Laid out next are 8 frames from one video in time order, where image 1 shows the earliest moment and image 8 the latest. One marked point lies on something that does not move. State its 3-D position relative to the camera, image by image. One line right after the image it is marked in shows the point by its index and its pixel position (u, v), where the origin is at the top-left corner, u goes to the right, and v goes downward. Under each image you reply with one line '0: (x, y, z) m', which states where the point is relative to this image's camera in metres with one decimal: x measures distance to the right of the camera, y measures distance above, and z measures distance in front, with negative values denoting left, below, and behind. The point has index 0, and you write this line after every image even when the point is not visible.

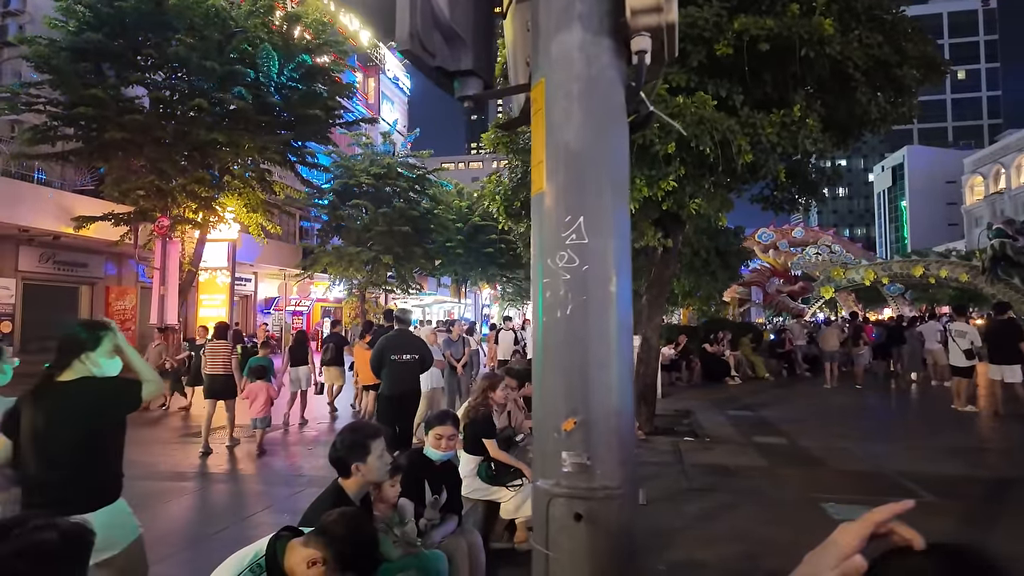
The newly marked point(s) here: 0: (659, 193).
0: (+2.1, +1.4, +8.6) m
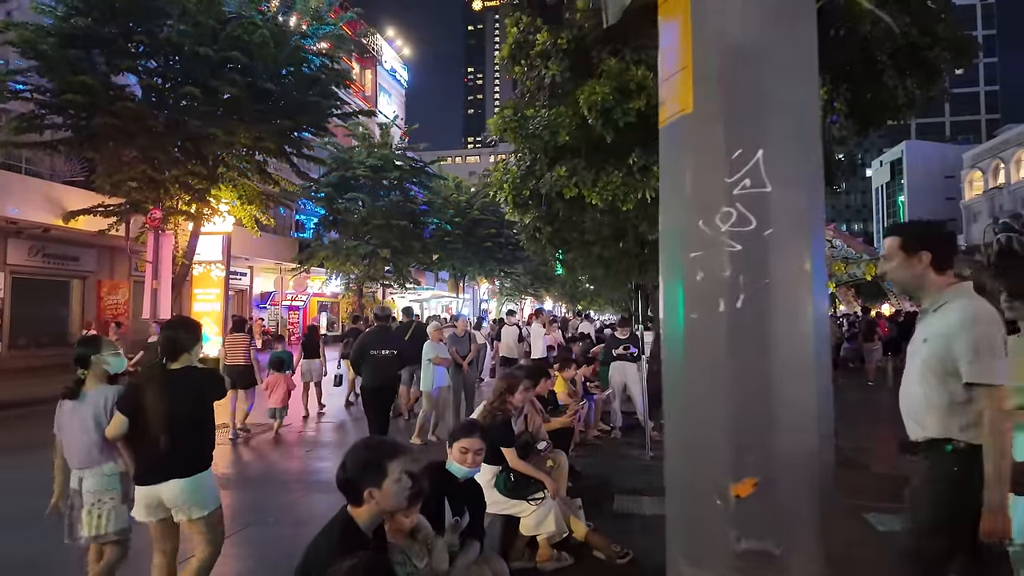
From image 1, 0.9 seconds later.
0: (+2.3, +1.4, +8.1) m
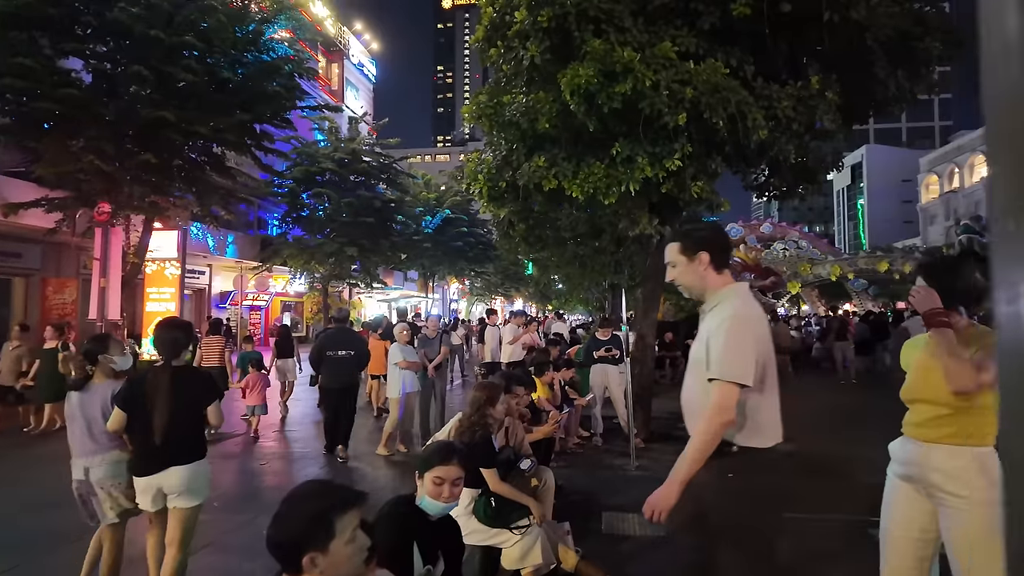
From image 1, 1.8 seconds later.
0: (+2.0, +1.5, +7.6) m
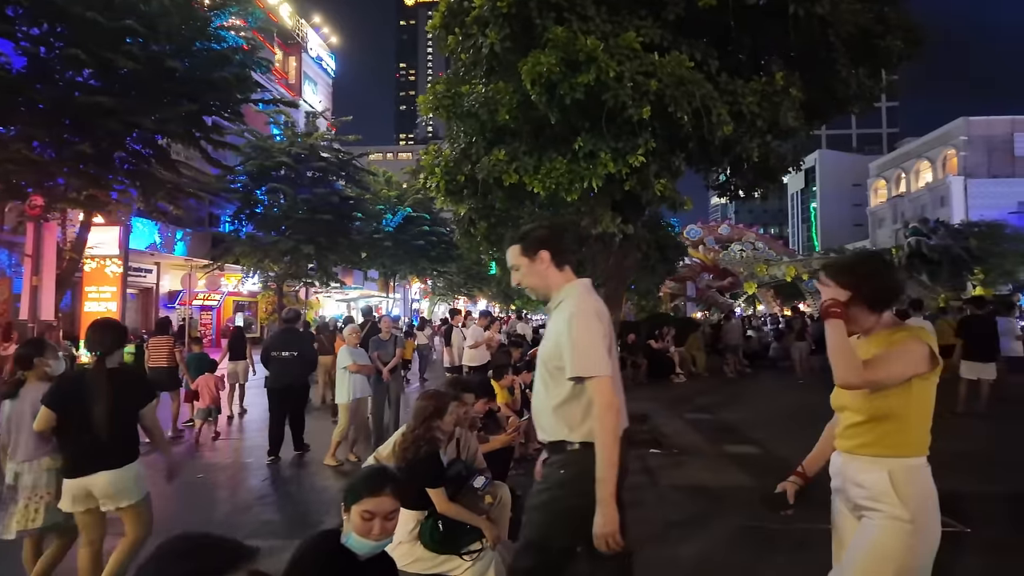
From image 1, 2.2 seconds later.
0: (+1.4, +1.5, +7.4) m
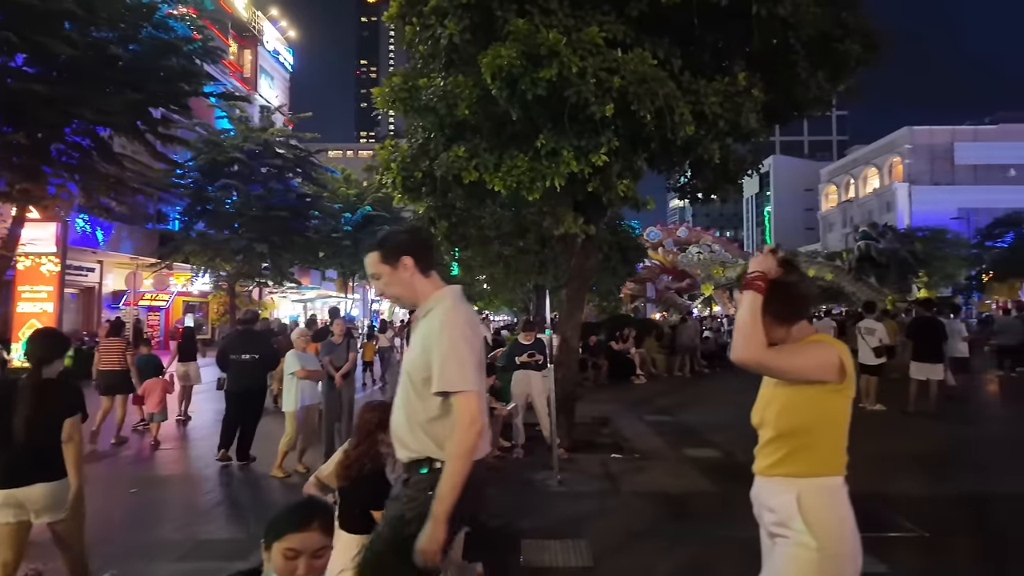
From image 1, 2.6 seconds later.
0: (+0.9, +1.5, +7.2) m
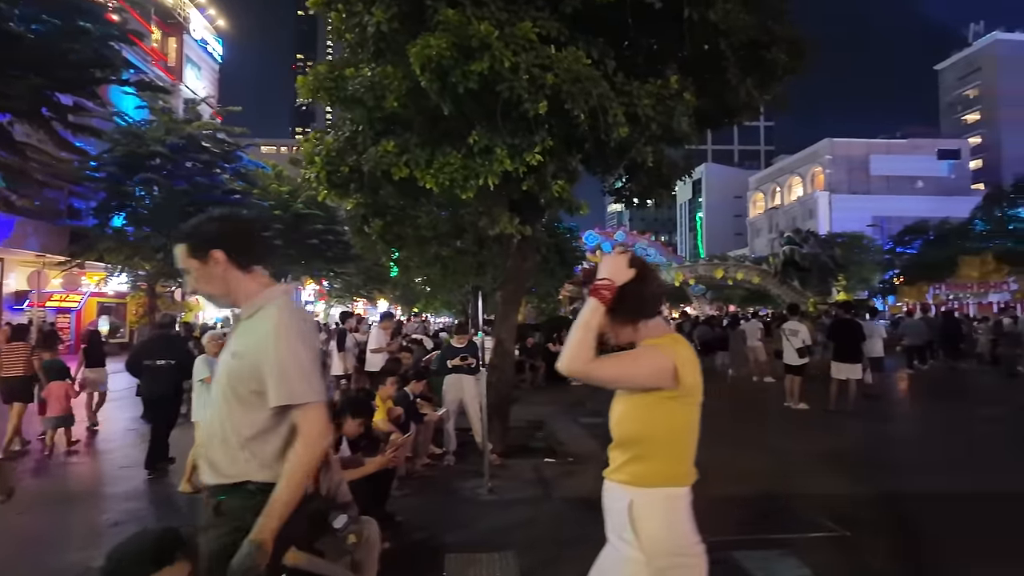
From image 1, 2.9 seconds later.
0: (+0.1, +1.4, +7.0) m
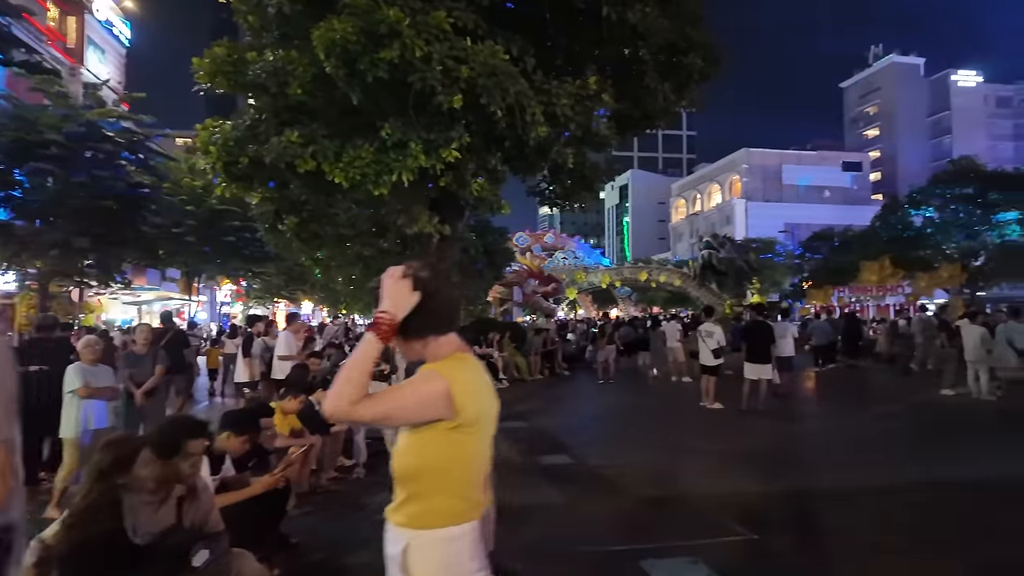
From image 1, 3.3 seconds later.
0: (-0.8, +1.4, +6.7) m
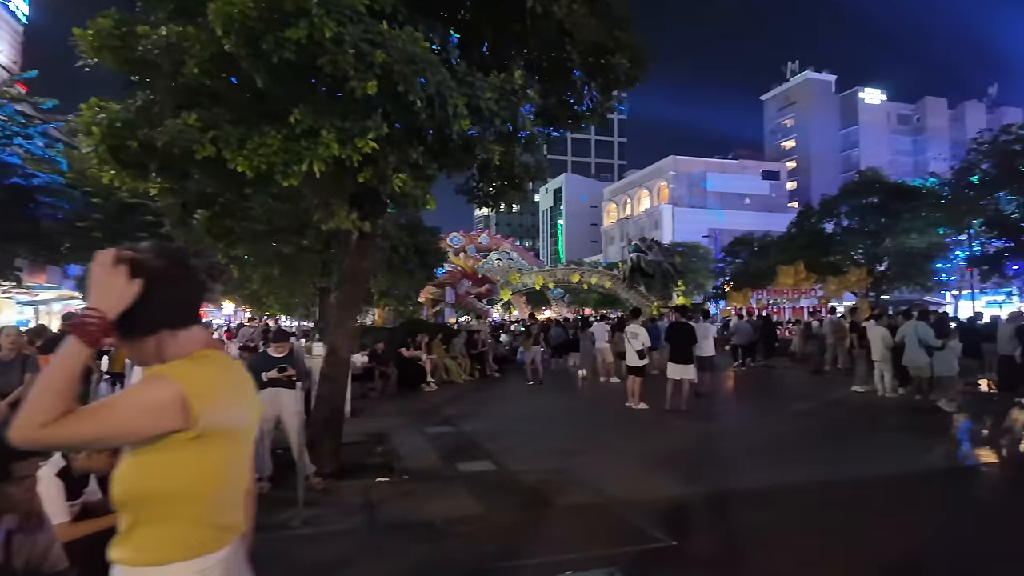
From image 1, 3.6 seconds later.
0: (-1.7, +1.4, +6.3) m
